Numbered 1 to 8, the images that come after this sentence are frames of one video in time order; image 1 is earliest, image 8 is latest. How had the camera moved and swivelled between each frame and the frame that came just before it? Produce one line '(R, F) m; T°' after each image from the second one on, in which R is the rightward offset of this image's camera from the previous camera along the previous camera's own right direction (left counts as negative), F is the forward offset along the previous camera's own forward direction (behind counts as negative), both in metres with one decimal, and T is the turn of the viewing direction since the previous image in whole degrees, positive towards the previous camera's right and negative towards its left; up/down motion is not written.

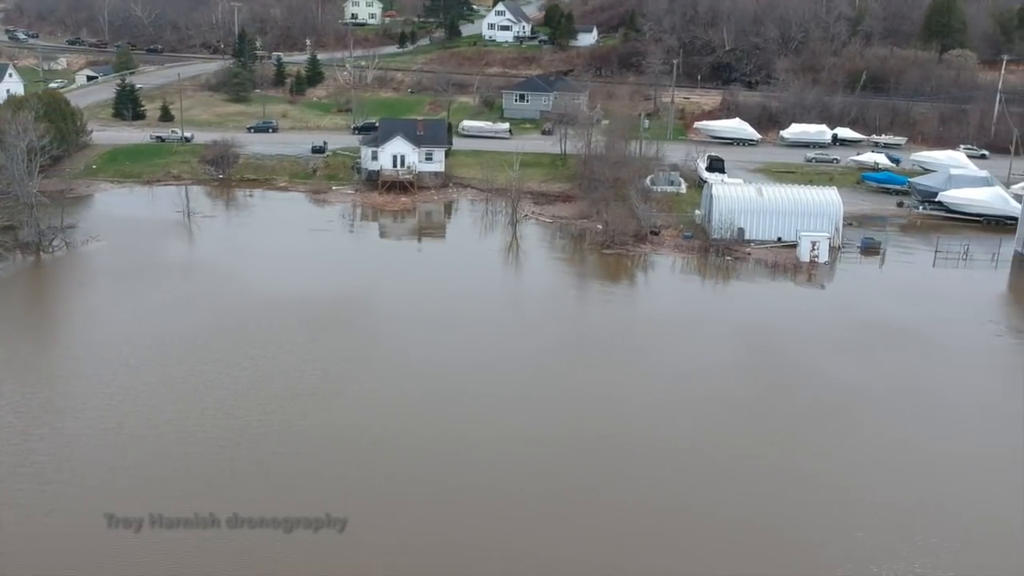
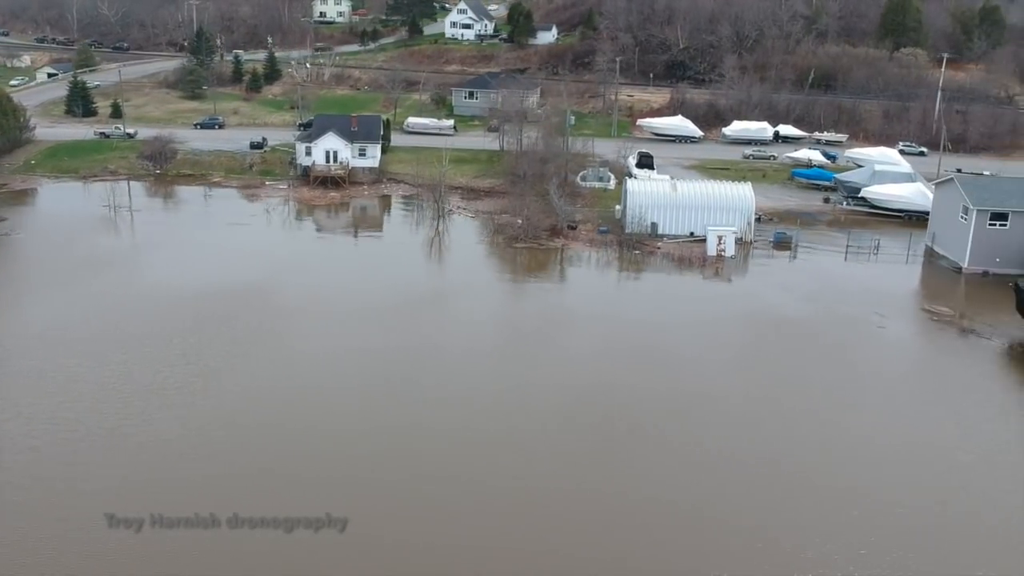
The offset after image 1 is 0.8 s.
(+1.9, -0.2) m; 0°
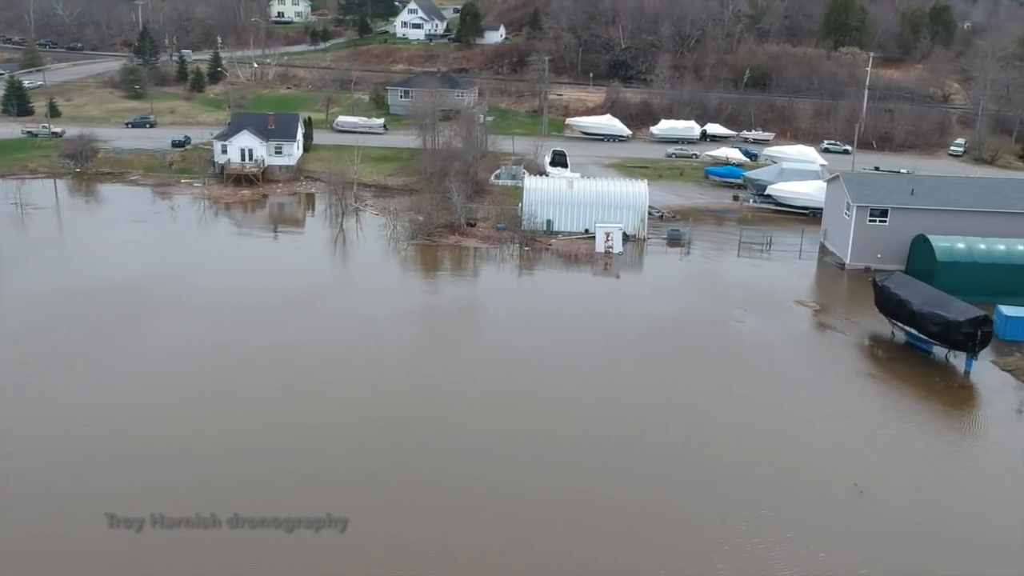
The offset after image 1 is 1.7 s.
(+2.3, -0.2) m; 0°
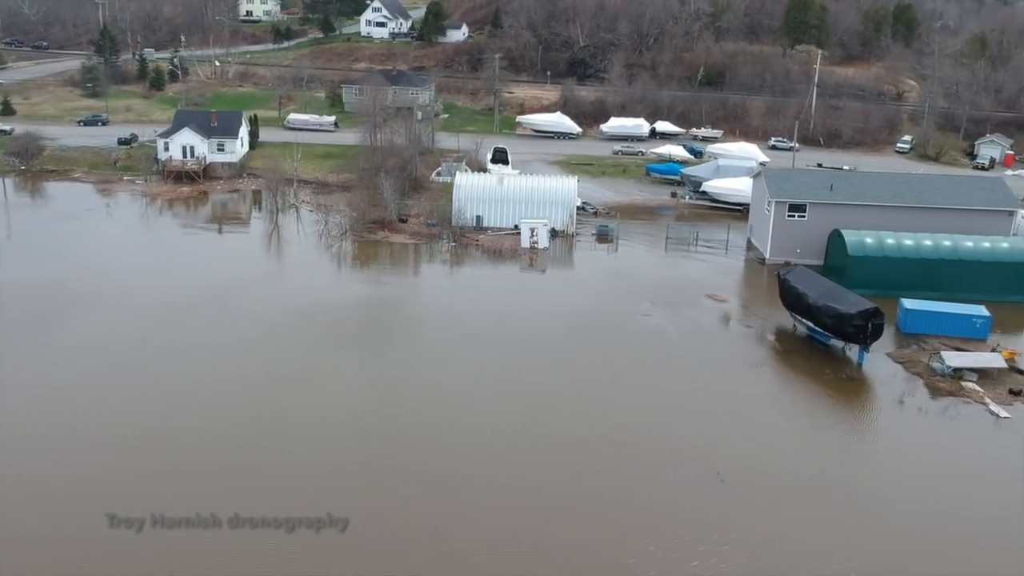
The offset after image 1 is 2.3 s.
(+1.5, -0.2) m; 0°
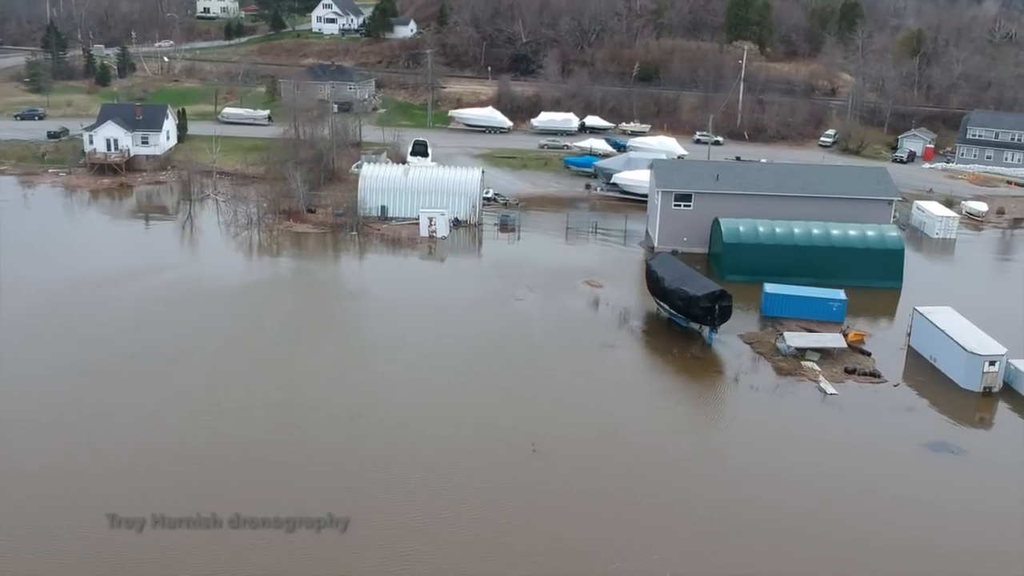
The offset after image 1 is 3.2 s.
(+2.1, -0.5) m; 0°
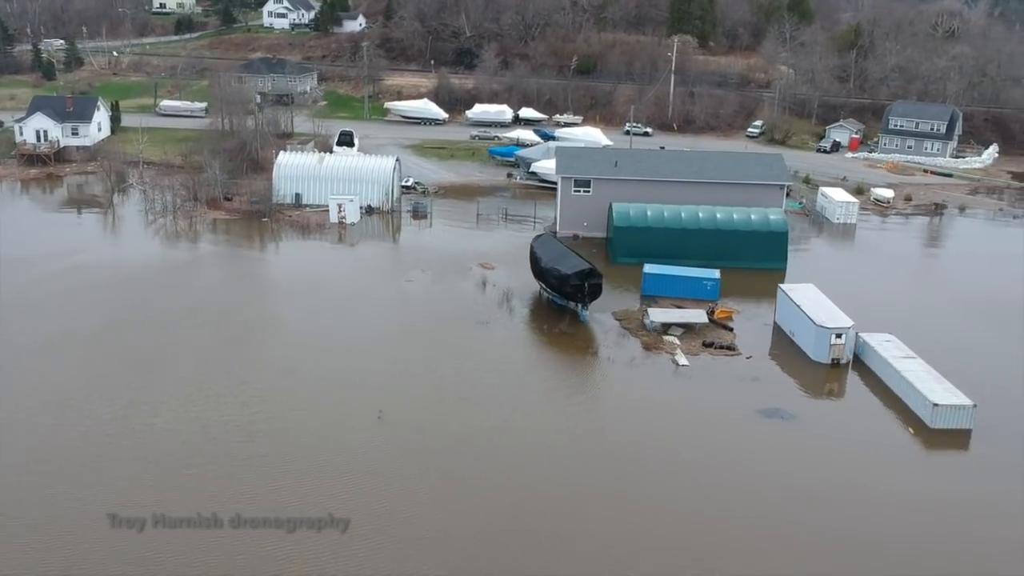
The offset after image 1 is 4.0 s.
(+1.8, -0.6) m; +1°
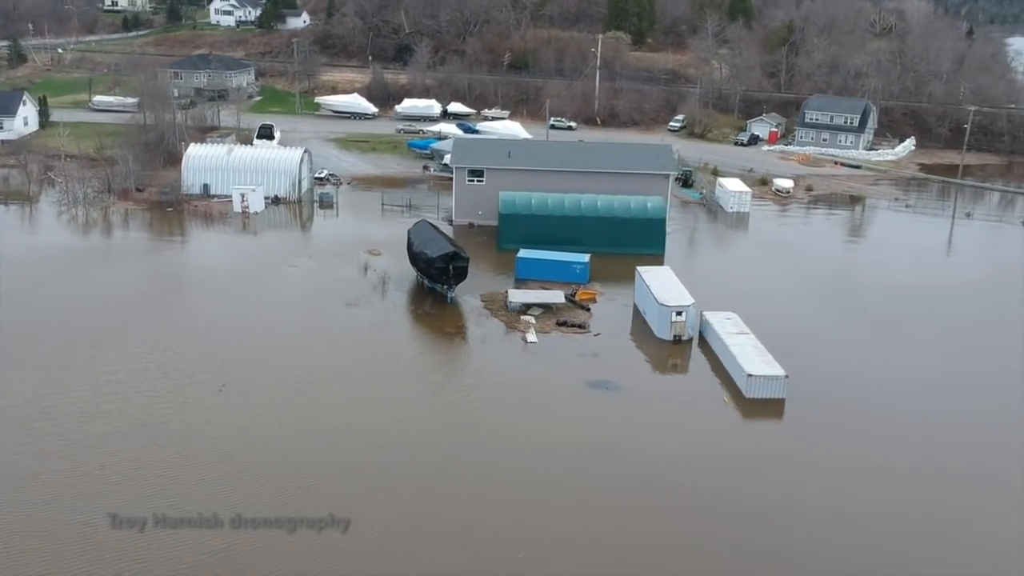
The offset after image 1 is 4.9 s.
(+2.0, -0.7) m; +1°
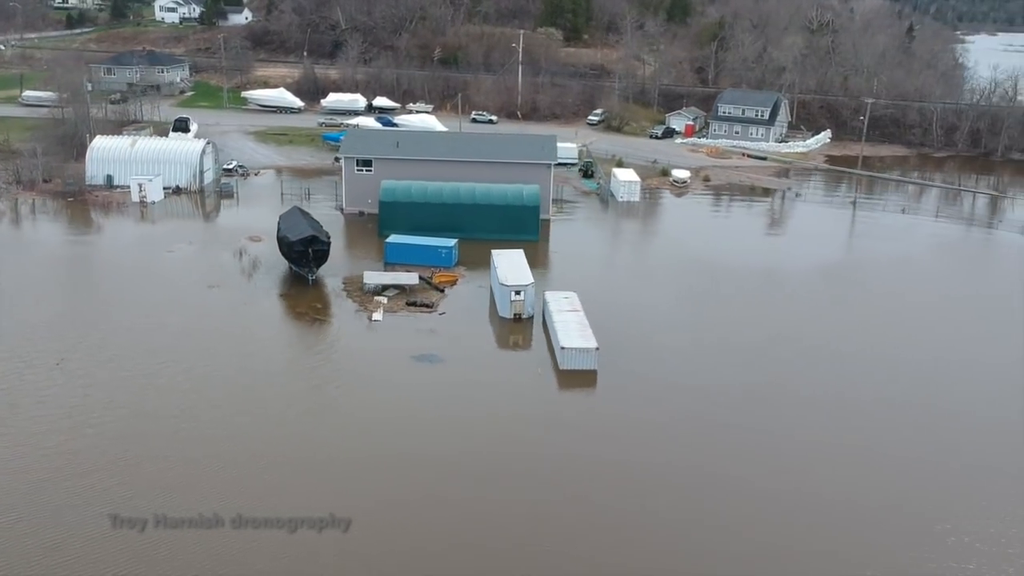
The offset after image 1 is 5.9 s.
(+2.4, -0.7) m; +1°
